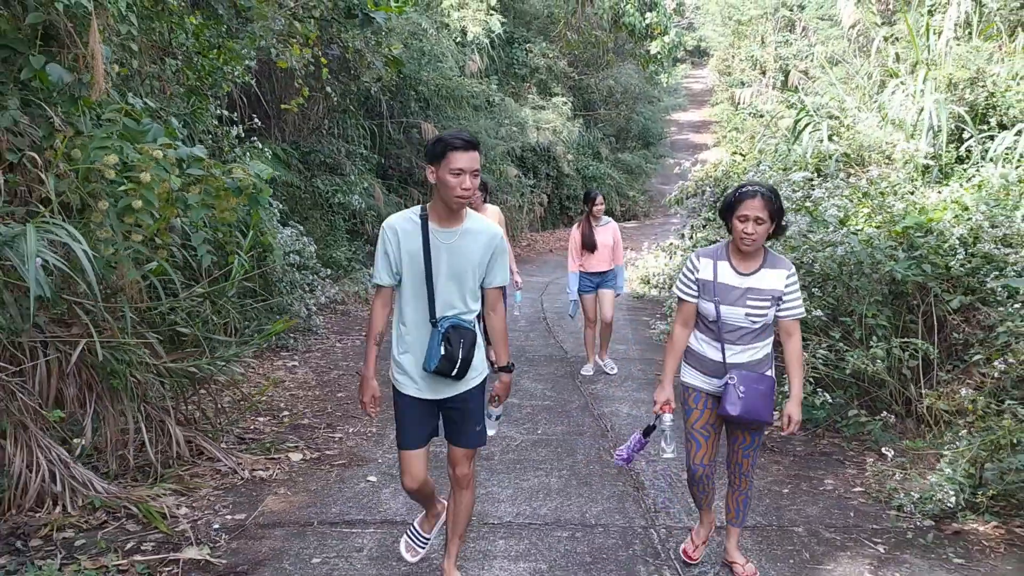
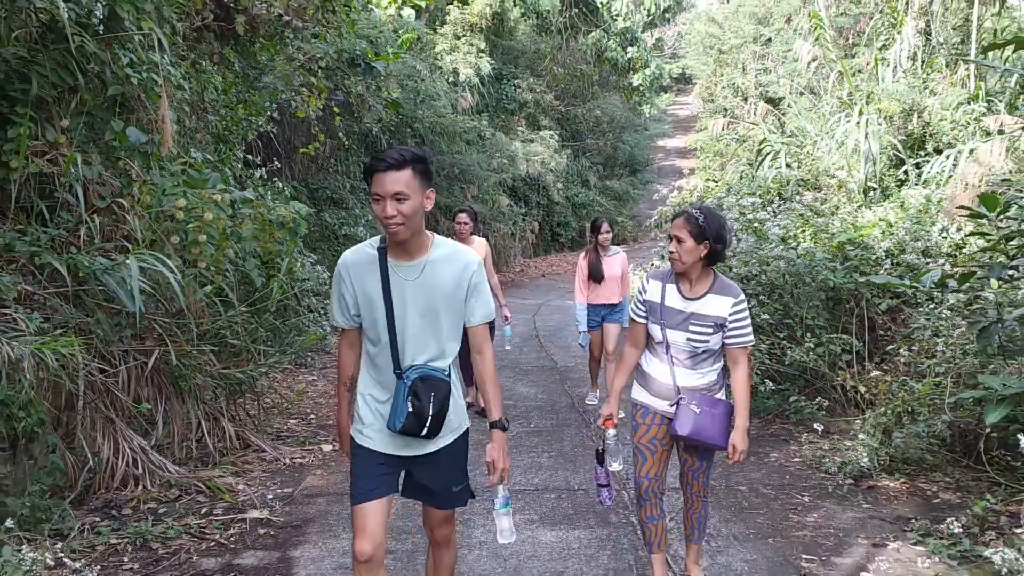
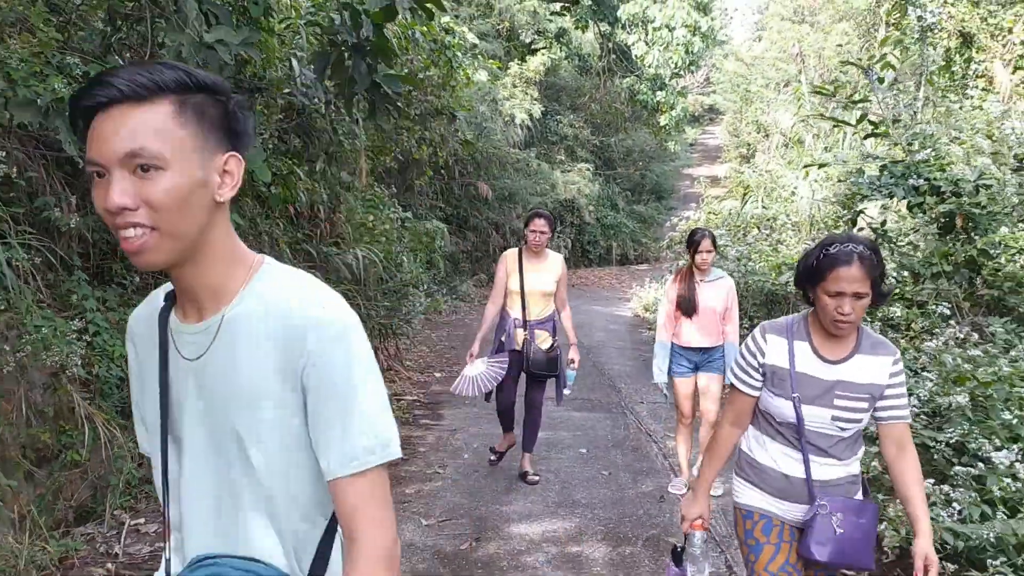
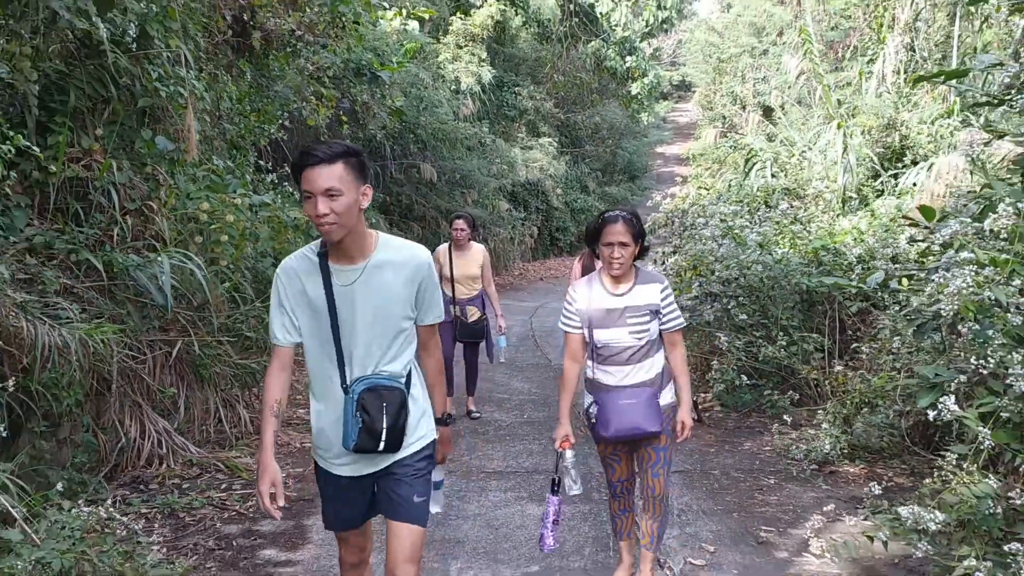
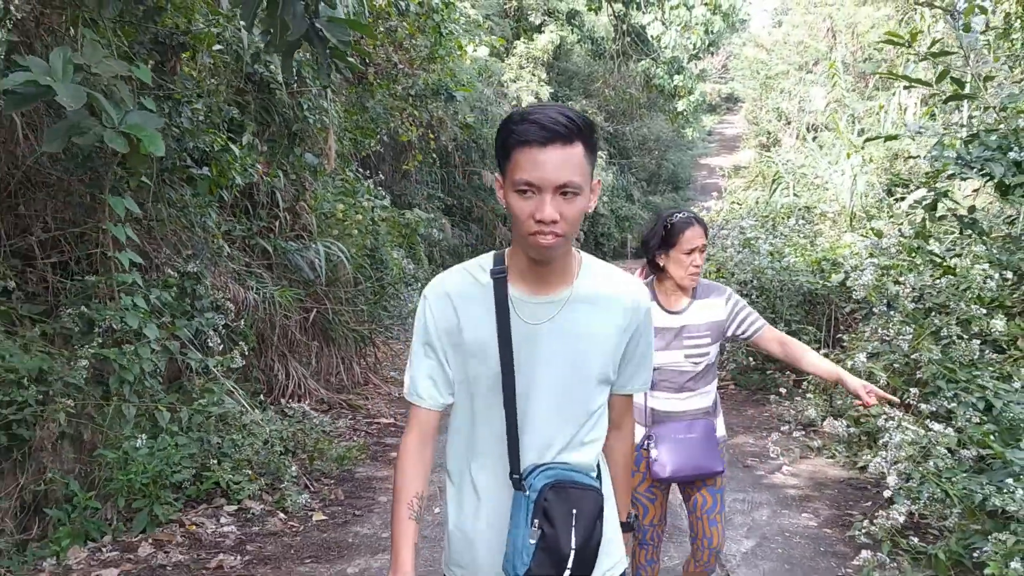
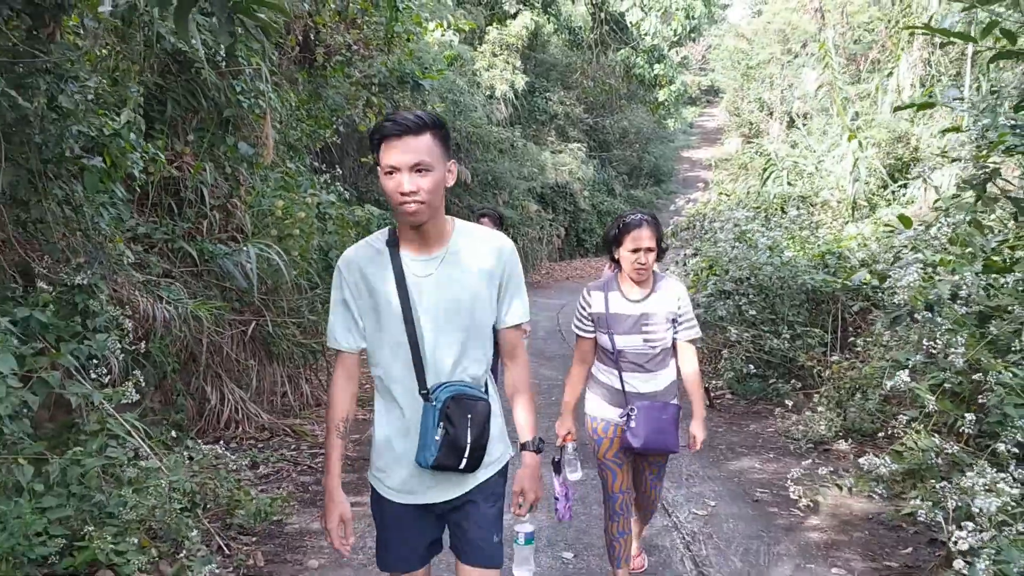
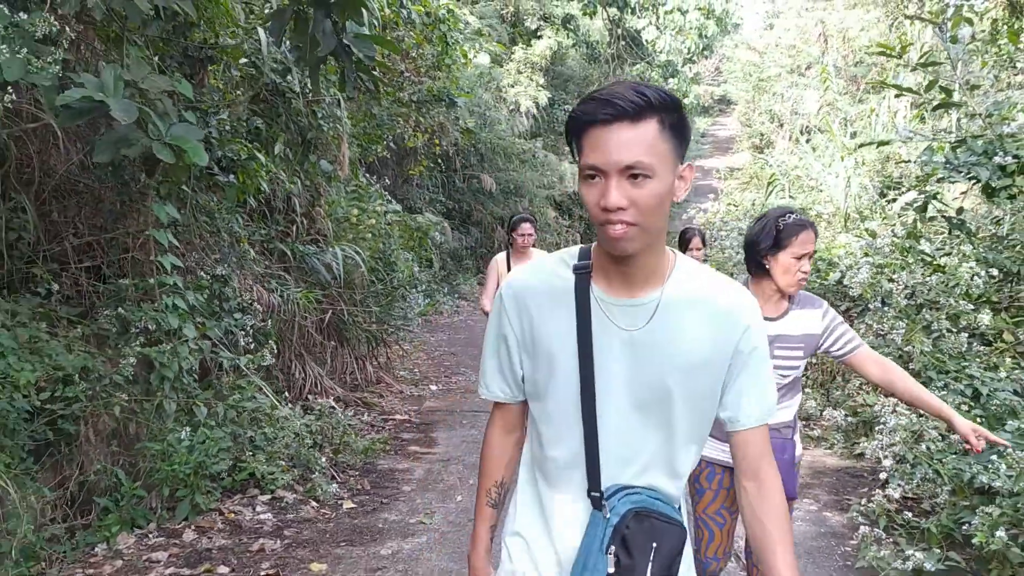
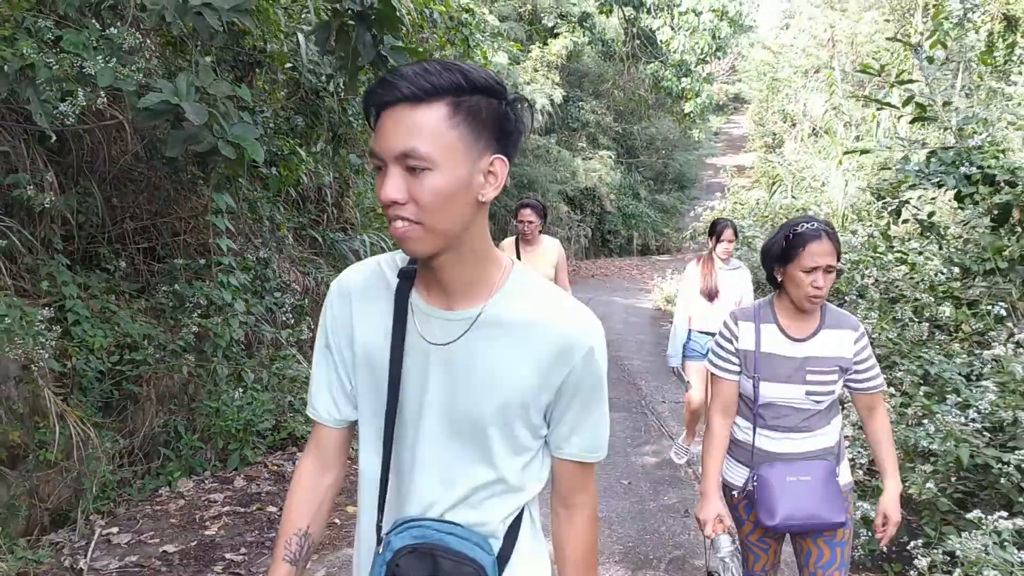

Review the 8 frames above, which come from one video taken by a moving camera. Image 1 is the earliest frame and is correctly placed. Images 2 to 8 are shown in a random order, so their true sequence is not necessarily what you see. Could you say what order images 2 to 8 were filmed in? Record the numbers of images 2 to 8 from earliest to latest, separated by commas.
2, 4, 6, 5, 7, 8, 3
